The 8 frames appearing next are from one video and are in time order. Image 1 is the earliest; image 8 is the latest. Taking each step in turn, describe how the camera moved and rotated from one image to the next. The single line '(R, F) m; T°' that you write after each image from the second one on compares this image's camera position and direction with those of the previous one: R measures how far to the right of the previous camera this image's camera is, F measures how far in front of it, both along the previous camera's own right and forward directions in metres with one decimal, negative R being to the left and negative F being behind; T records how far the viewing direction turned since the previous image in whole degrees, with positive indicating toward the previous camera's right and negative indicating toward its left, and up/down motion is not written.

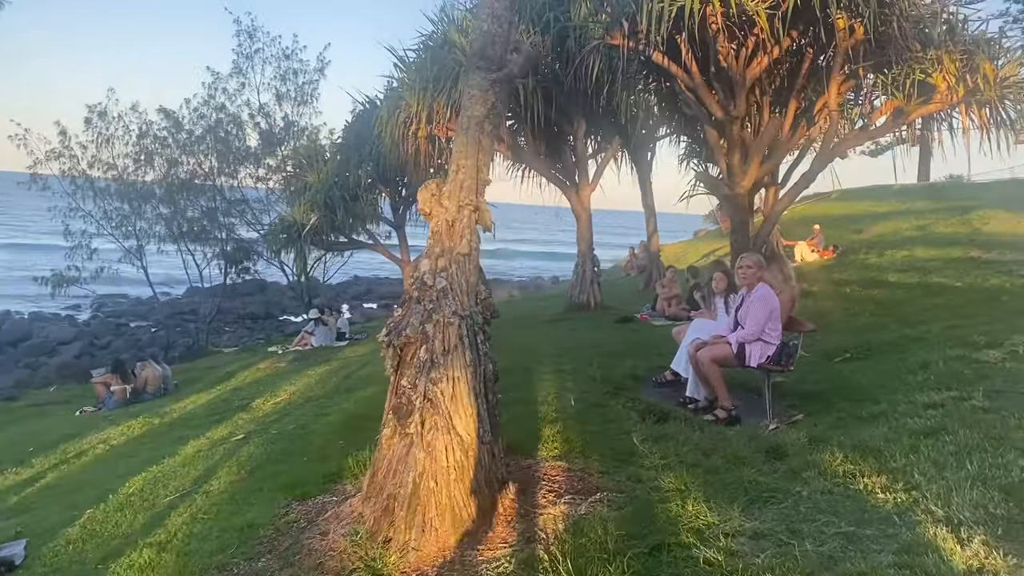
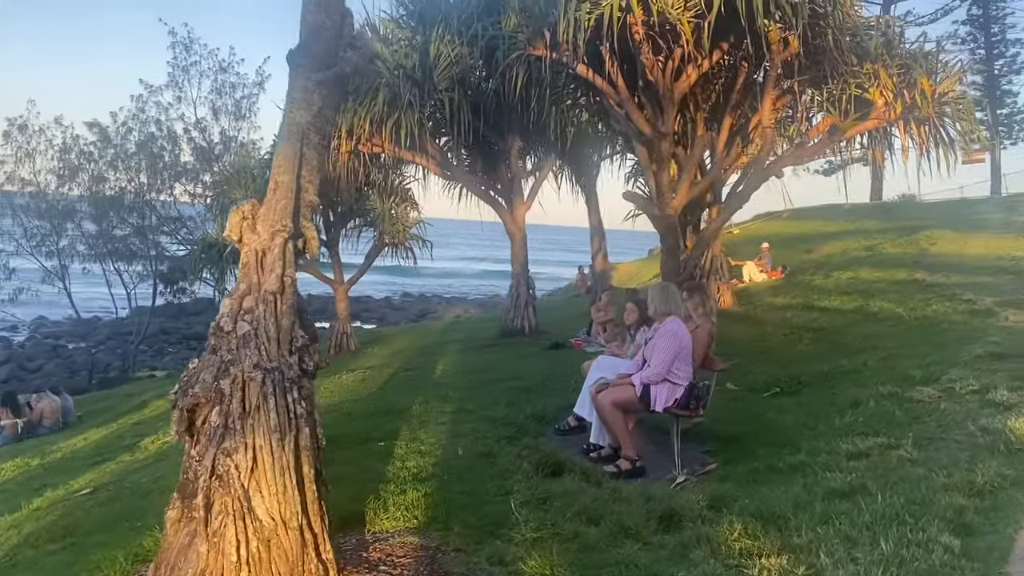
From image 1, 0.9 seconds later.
(+0.5, +0.7) m; +2°
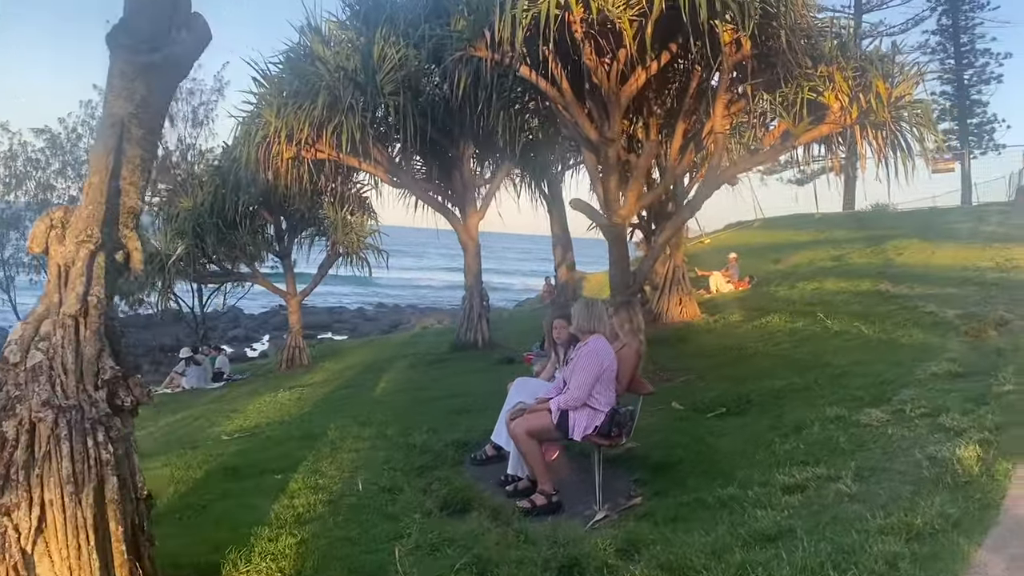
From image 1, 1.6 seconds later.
(+0.4, +0.5) m; +1°
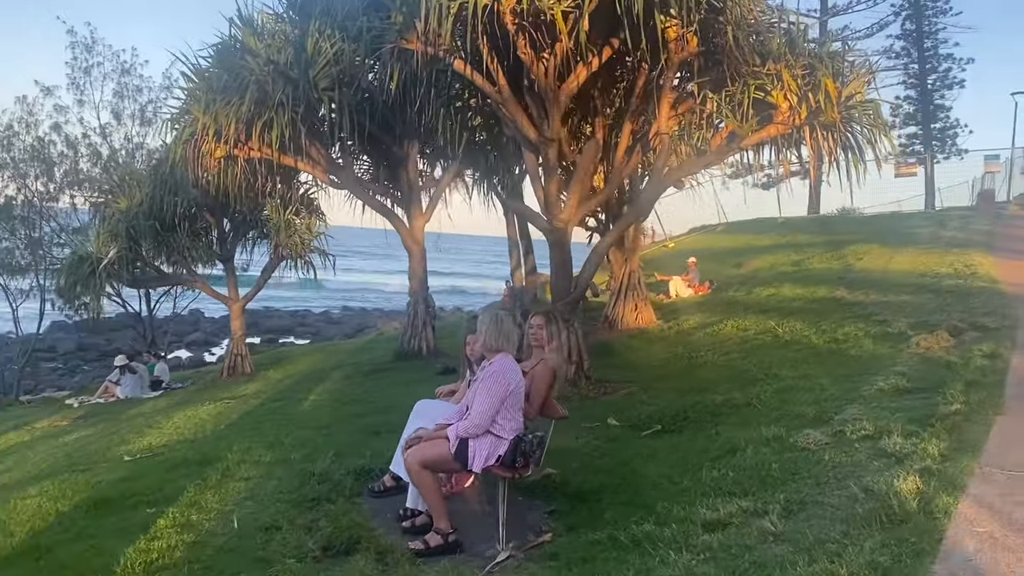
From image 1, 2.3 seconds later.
(+0.4, +0.5) m; +2°
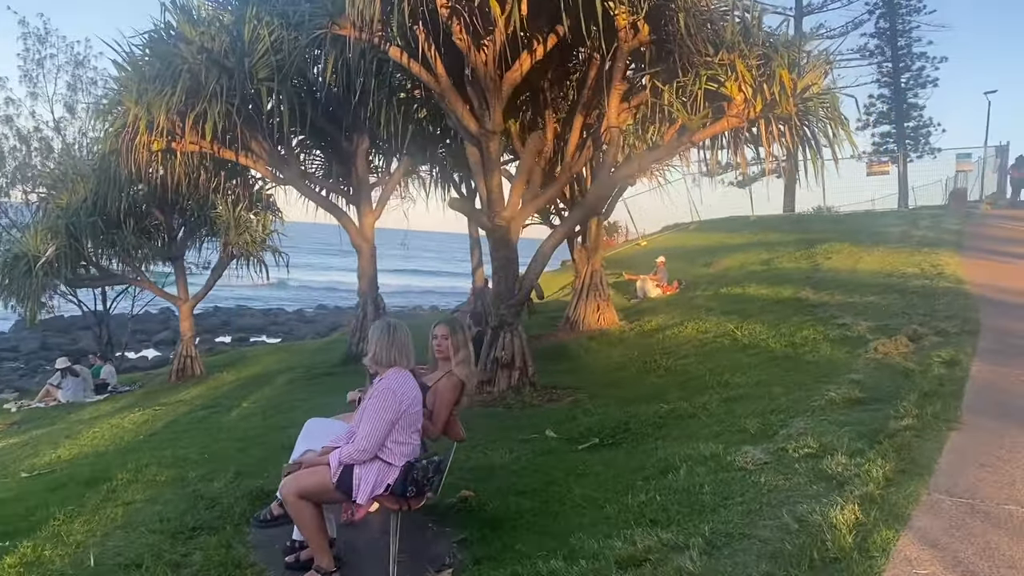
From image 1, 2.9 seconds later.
(+0.4, +0.5) m; +1°
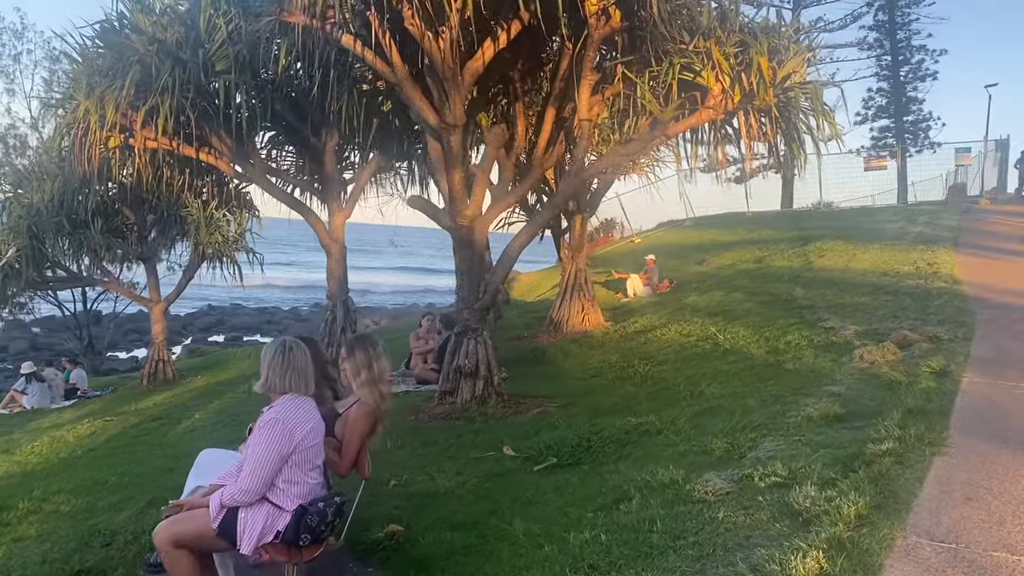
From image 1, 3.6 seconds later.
(+0.3, +0.5) m; 0°
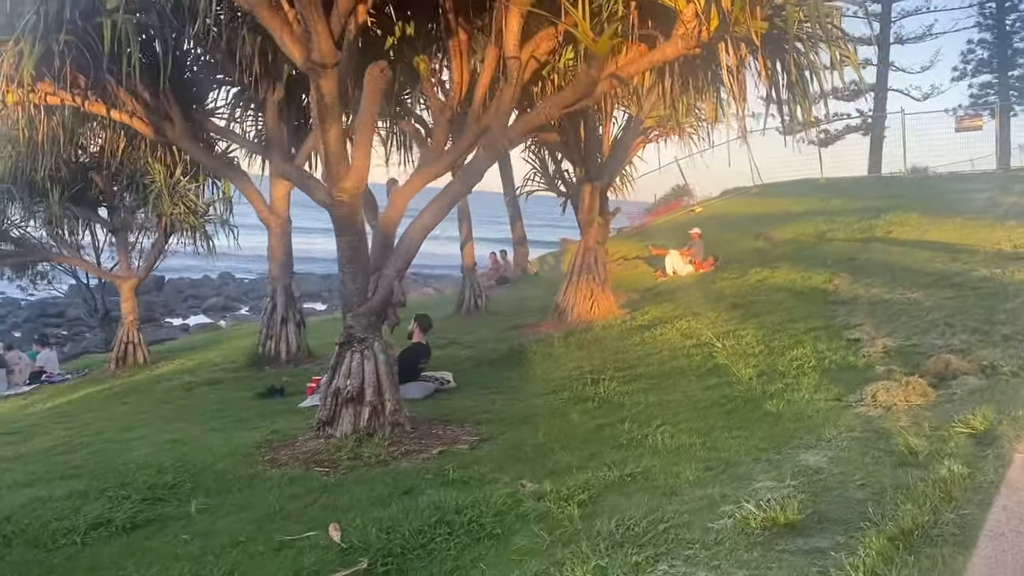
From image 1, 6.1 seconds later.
(+1.2, +1.9) m; -6°
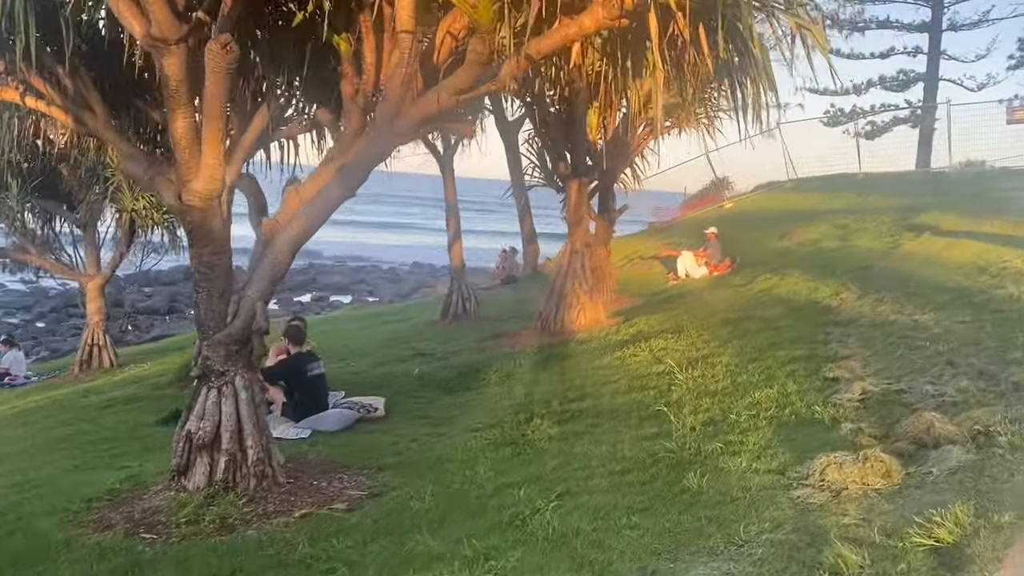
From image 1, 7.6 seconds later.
(+0.8, +1.0) m; -3°
